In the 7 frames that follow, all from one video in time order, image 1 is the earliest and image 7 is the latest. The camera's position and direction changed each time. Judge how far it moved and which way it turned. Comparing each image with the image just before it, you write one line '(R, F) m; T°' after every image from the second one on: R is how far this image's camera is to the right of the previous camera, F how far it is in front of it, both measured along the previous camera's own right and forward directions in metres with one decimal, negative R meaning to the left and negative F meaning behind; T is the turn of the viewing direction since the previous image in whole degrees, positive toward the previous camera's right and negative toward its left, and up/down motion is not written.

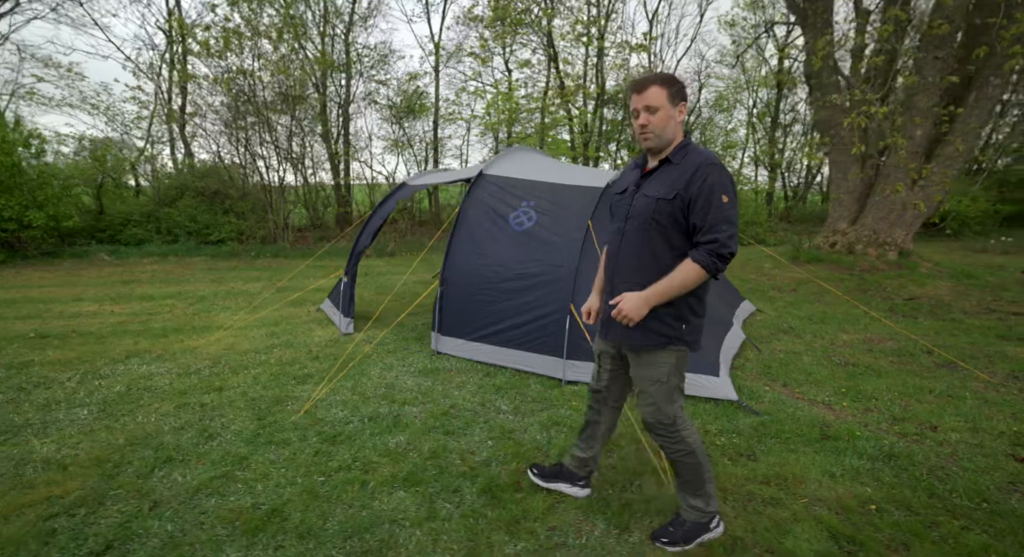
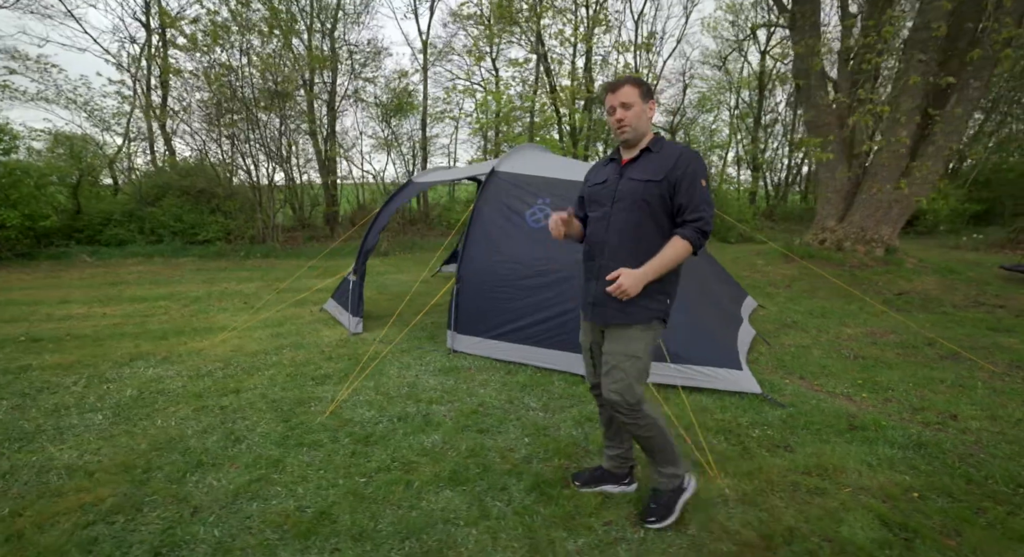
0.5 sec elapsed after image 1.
(-0.3, 0.0) m; +2°
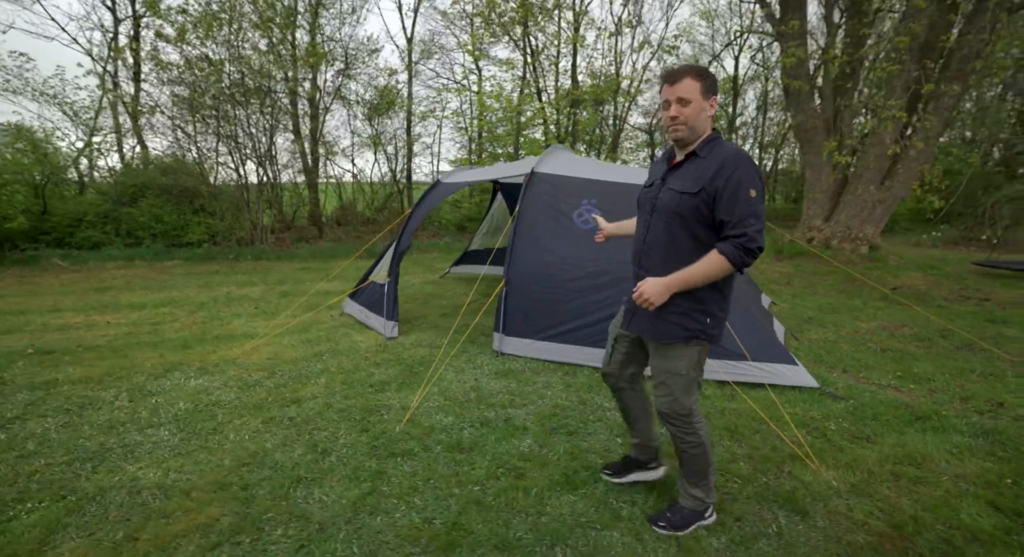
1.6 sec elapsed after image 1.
(-0.8, 0.0) m; +4°
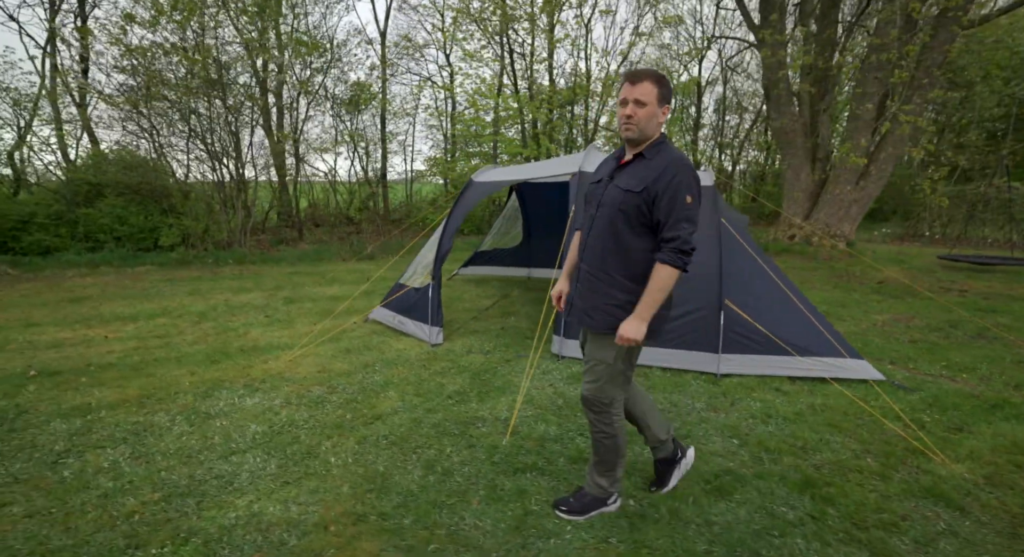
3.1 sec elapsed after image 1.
(-1.0, +0.2) m; +6°
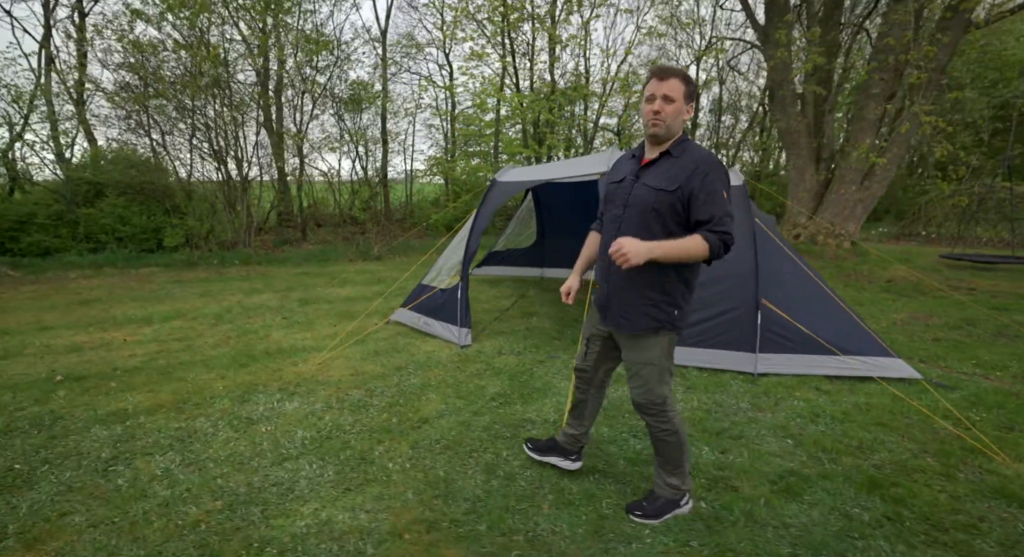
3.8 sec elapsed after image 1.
(-0.4, 0.0) m; +1°
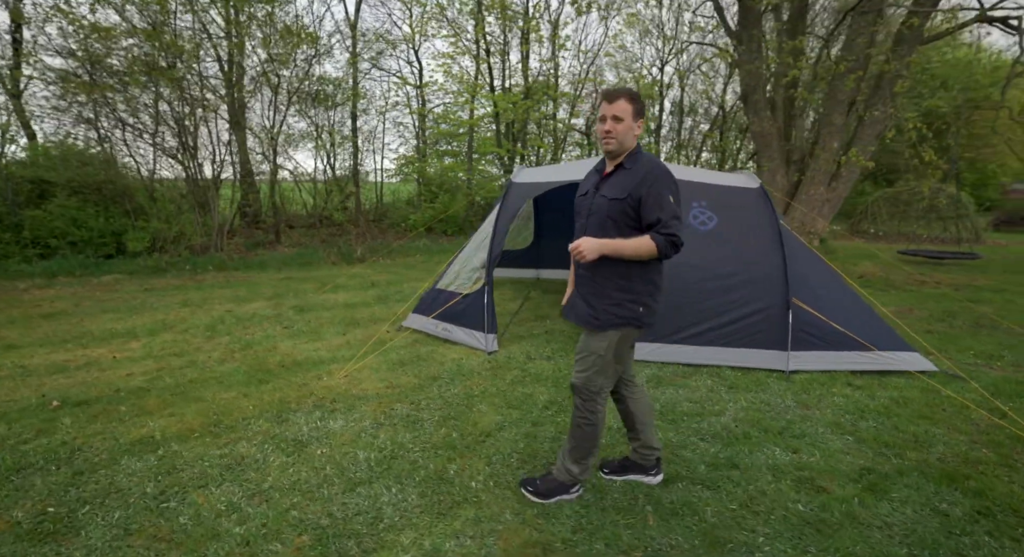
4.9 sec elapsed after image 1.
(-0.7, +0.1) m; +6°
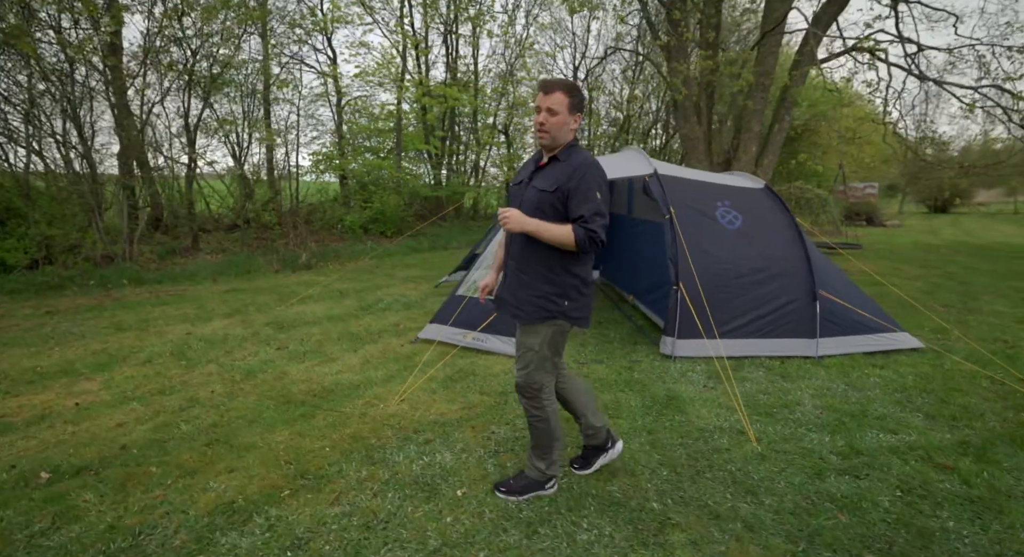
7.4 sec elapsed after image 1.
(-1.4, +0.4) m; +13°
